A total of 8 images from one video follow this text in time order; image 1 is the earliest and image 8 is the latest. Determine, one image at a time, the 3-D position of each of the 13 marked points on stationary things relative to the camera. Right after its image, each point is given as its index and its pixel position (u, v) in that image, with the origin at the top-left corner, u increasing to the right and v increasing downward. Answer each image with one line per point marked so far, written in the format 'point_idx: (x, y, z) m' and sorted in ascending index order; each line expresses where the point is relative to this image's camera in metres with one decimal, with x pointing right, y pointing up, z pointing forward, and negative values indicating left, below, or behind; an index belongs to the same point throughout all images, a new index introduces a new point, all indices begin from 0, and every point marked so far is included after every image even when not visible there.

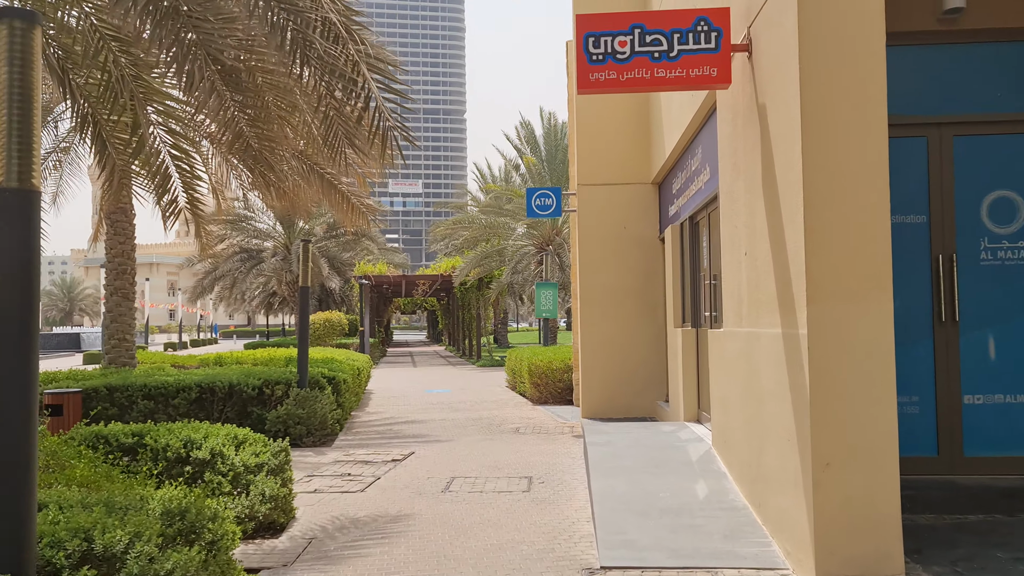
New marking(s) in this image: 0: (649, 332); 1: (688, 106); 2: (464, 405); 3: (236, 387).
0: (+1.7, -0.6, +10.6) m
1: (+1.5, +1.6, +7.2) m
2: (-0.8, -1.8, +13.4) m
3: (-3.0, -1.1, +9.2) m
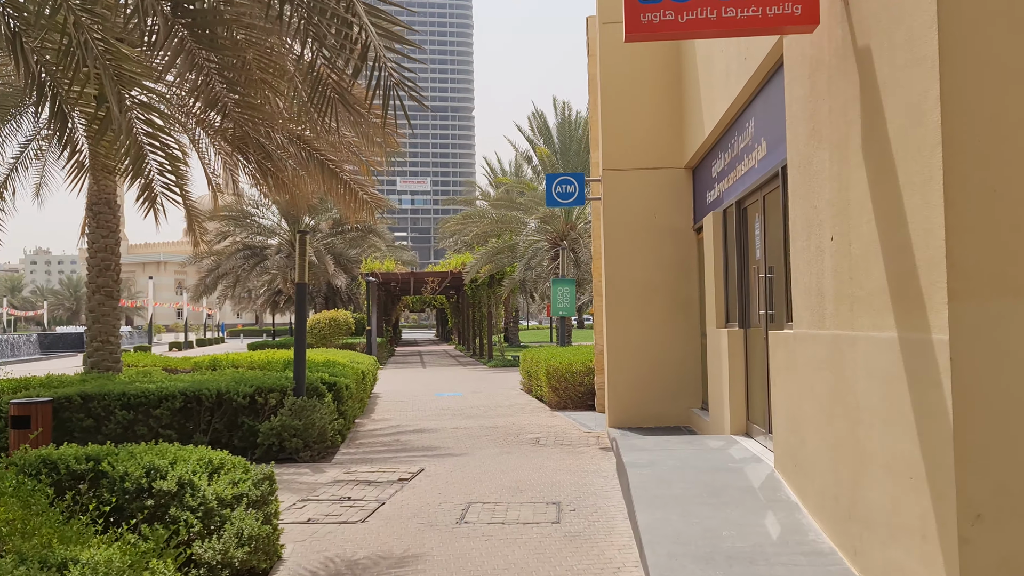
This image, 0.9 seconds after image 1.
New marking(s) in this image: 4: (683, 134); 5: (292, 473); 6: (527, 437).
0: (+1.9, -0.5, +9.6) m
1: (+1.7, +1.6, +6.2) m
2: (-0.5, -1.8, +12.4) m
3: (-2.8, -1.0, +8.3) m
4: (+2.0, +1.7, +9.6) m
5: (-2.0, -1.7, +7.6) m
6: (+0.2, -1.7, +9.7) m
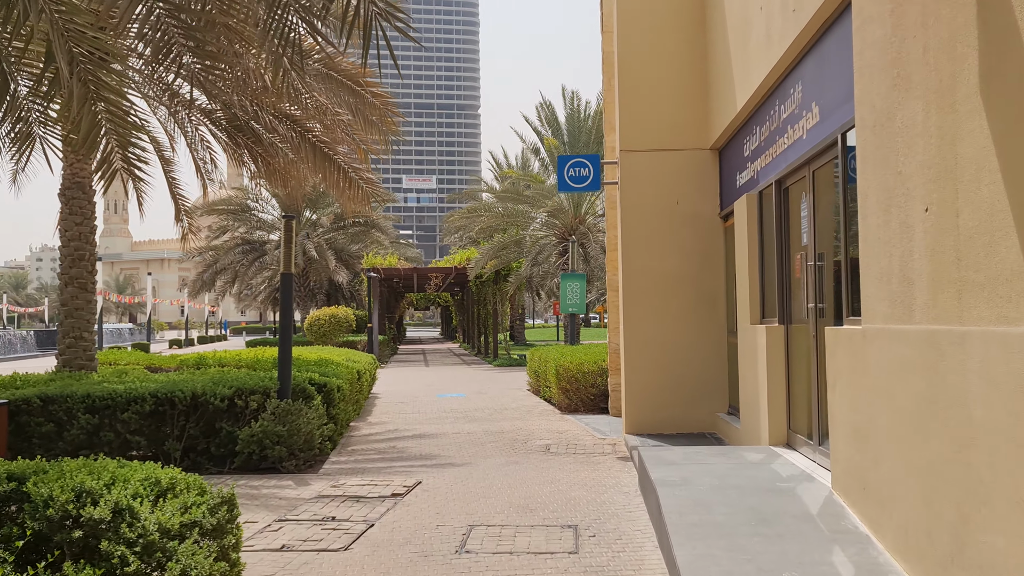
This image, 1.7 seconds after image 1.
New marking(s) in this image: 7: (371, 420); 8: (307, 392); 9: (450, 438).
0: (+2.0, -0.4, +8.8) m
1: (+1.8, +1.7, +5.4) m
2: (-0.4, -1.7, +11.6) m
3: (-2.7, -1.0, +7.4) m
4: (+2.0, +1.8, +8.8) m
5: (-1.9, -1.6, +6.8) m
6: (+0.3, -1.6, +8.8) m
7: (-1.8, -1.7, +10.8) m
8: (-1.9, -1.0, +8.0) m
9: (-0.7, -1.6, +9.3) m
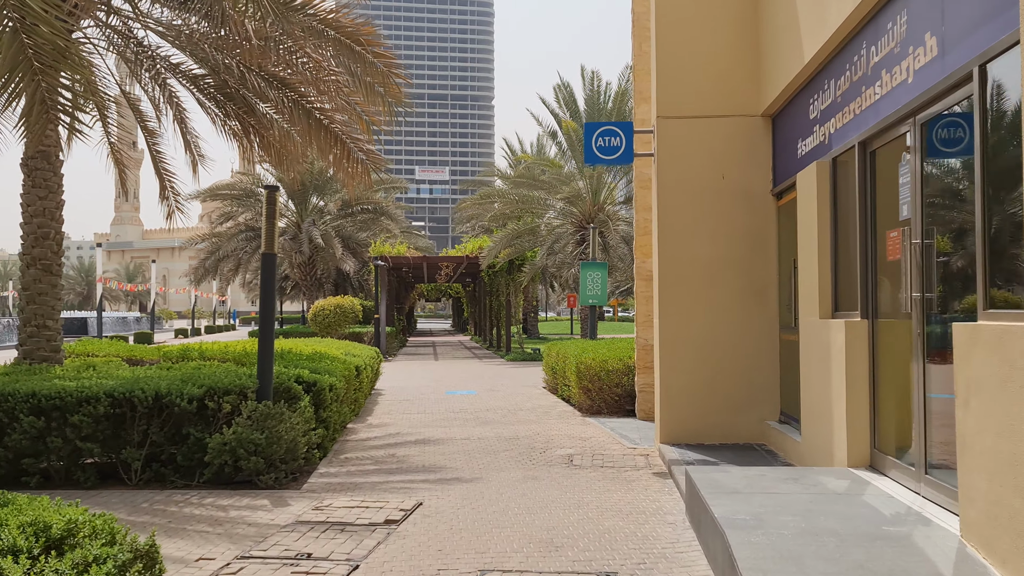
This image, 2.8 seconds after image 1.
0: (+2.2, -0.3, +7.6) m
1: (+1.9, +1.7, +4.2) m
2: (-0.2, -1.6, +10.4) m
3: (-2.6, -0.8, +6.3) m
4: (+2.2, +1.9, +7.6) m
5: (-1.8, -1.4, +5.7) m
6: (+0.4, -1.5, +7.7) m
7: (-1.6, -1.5, +9.7) m
8: (-1.8, -0.8, +6.9) m
9: (-0.5, -1.5, +8.1) m
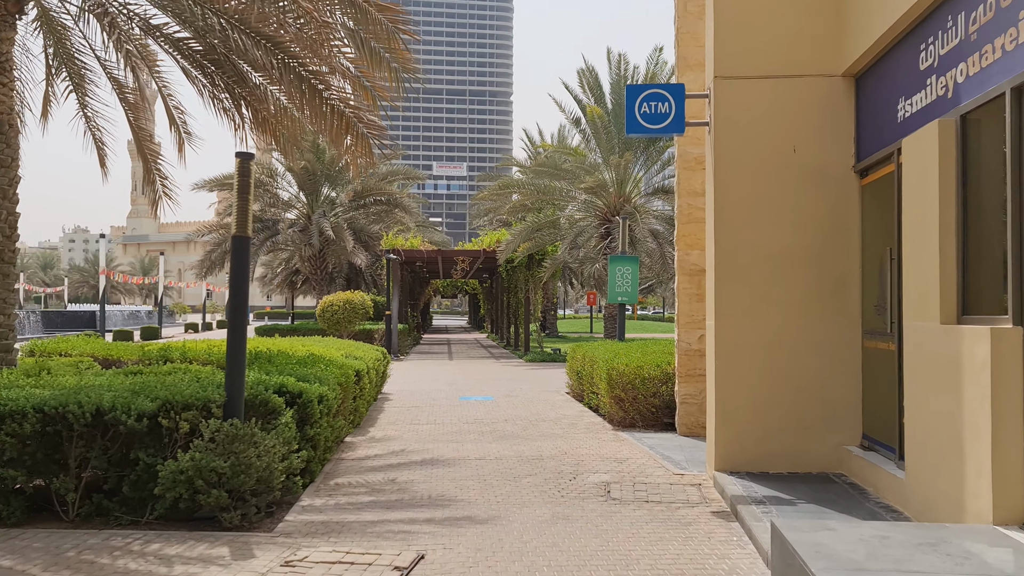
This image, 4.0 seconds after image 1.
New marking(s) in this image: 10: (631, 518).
0: (+2.4, -0.3, +6.3) m
1: (+2.0, +1.8, +2.8) m
2: (0.0, -1.5, +9.2) m
3: (-2.4, -0.8, +5.1) m
4: (+2.4, +1.9, +6.2) m
5: (-1.6, -1.4, +4.4) m
6: (+0.6, -1.5, +6.4) m
7: (-1.4, -1.5, +8.5) m
8: (-1.6, -0.8, +5.7) m
9: (-0.3, -1.5, +6.9) m
10: (+0.7, -1.4, +5.3) m
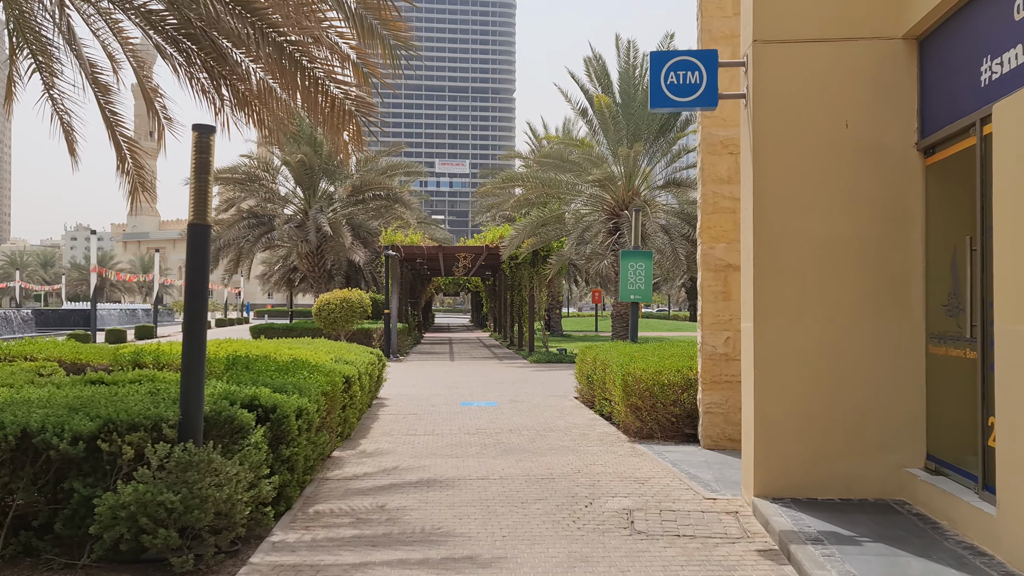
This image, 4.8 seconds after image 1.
0: (+2.4, -0.3, +5.4) m
1: (+2.1, +1.8, +2.0) m
2: (+0.1, -1.5, +8.3) m
3: (-2.4, -0.7, +4.3) m
4: (+2.5, +2.0, +5.4) m
5: (-1.6, -1.4, +3.6) m
6: (+0.6, -1.4, +5.5) m
7: (-1.3, -1.4, +7.6) m
8: (-1.6, -0.8, +4.8) m
9: (-0.3, -1.4, +6.0) m
10: (+0.8, -1.4, +4.5) m
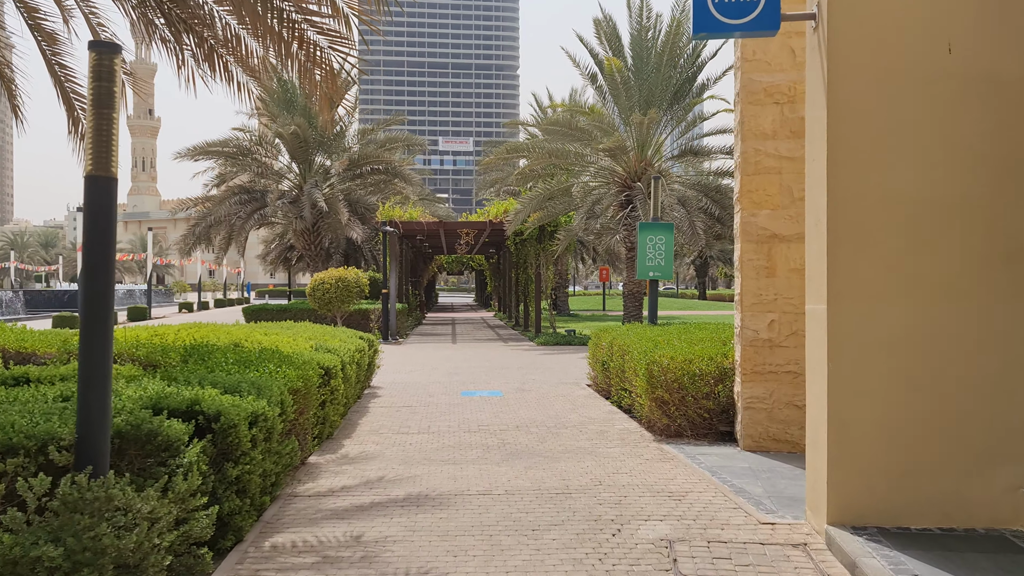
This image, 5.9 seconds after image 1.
0: (+2.5, -0.1, +4.2) m
1: (+2.1, +1.8, +0.8) m
2: (+0.1, -1.3, +7.2) m
3: (-2.3, -0.7, +3.1) m
4: (+2.5, +2.1, +4.1) m
5: (-1.6, -1.3, +2.5) m
6: (+0.7, -1.3, +4.4) m
7: (-1.3, -1.3, +6.5) m
8: (-1.5, -0.6, +3.7) m
9: (-0.2, -1.3, +4.9) m
10: (+0.8, -1.3, +3.3) m
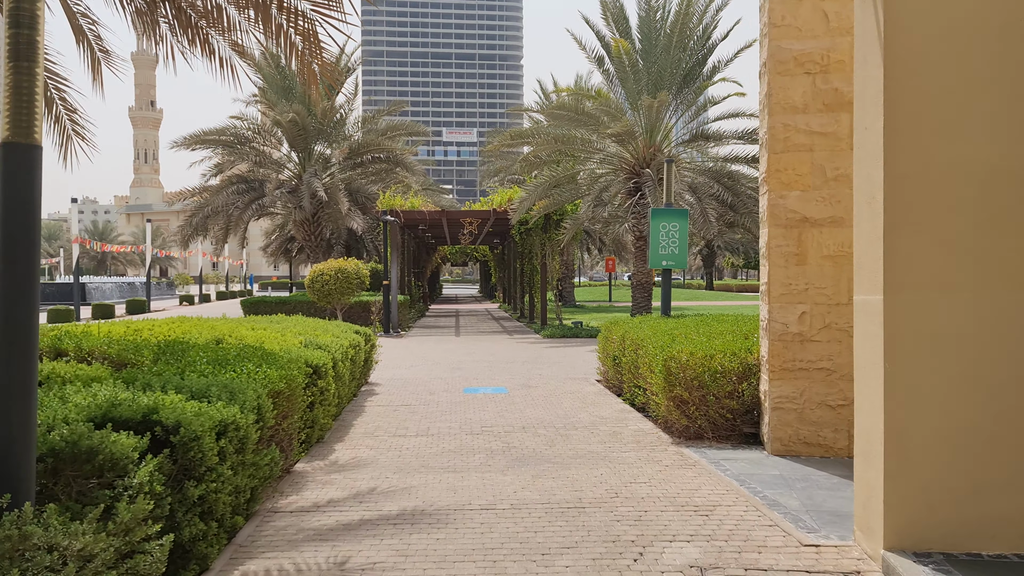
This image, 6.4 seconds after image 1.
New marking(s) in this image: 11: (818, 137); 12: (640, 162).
0: (+2.5, -0.1, +3.6) m
1: (+2.1, +1.8, +0.1) m
2: (+0.2, -1.2, +6.6) m
3: (-2.3, -0.6, +2.6) m
4: (+2.5, +2.2, +3.5) m
5: (-1.5, -1.3, +1.9) m
6: (+0.7, -1.2, +3.8) m
7: (-1.2, -1.2, +5.9) m
8: (-1.5, -0.6, +3.1) m
9: (-0.2, -1.2, +4.3) m
10: (+0.9, -1.3, +2.7) m
11: (+2.2, +1.1, +6.1) m
12: (+2.7, +2.7, +18.1) m
